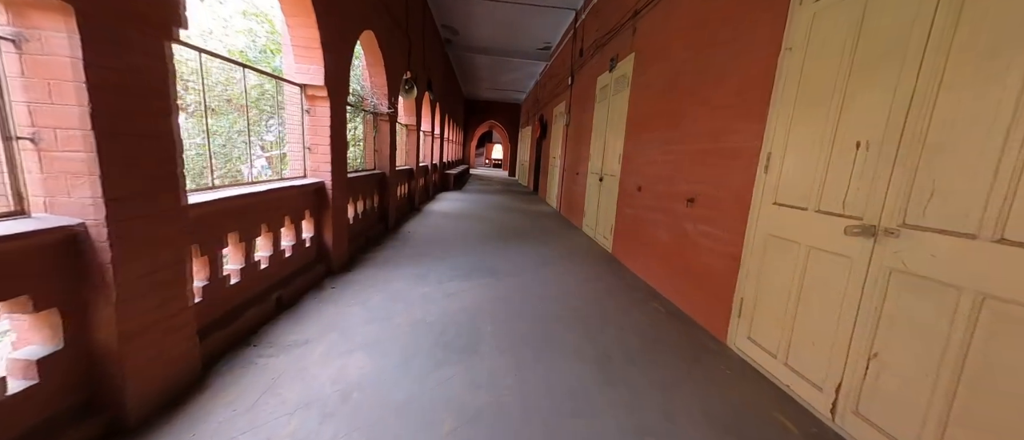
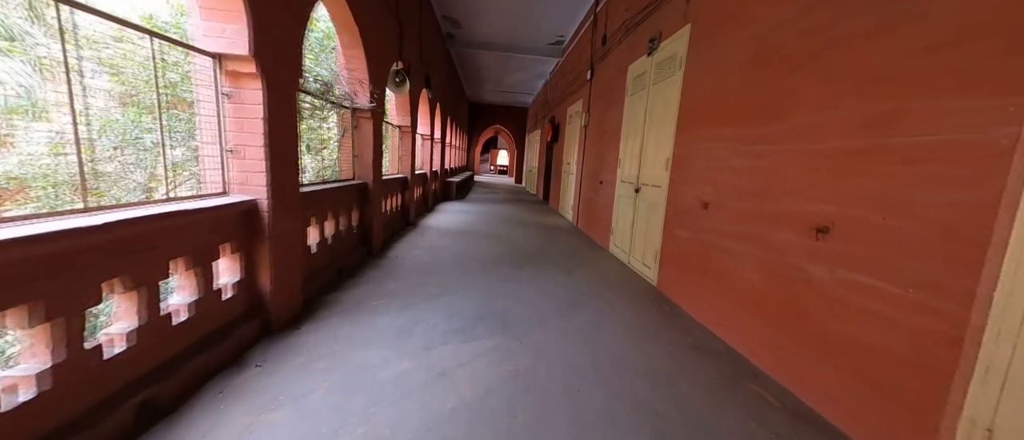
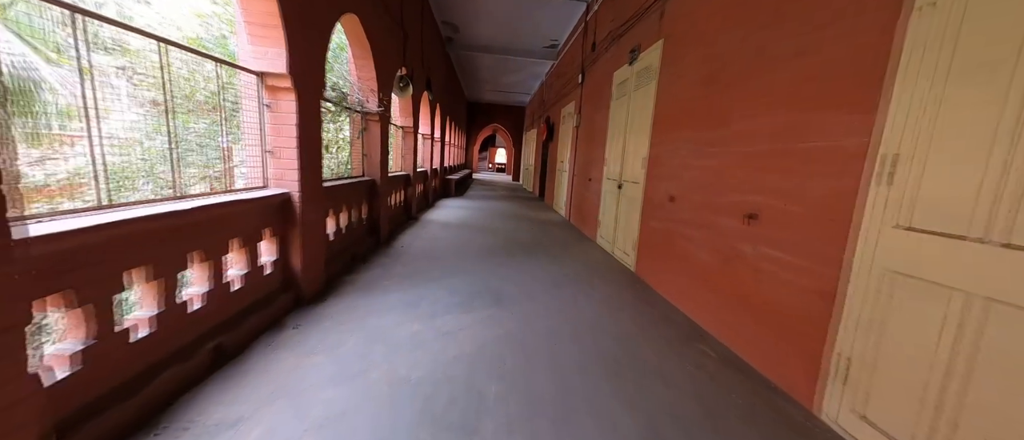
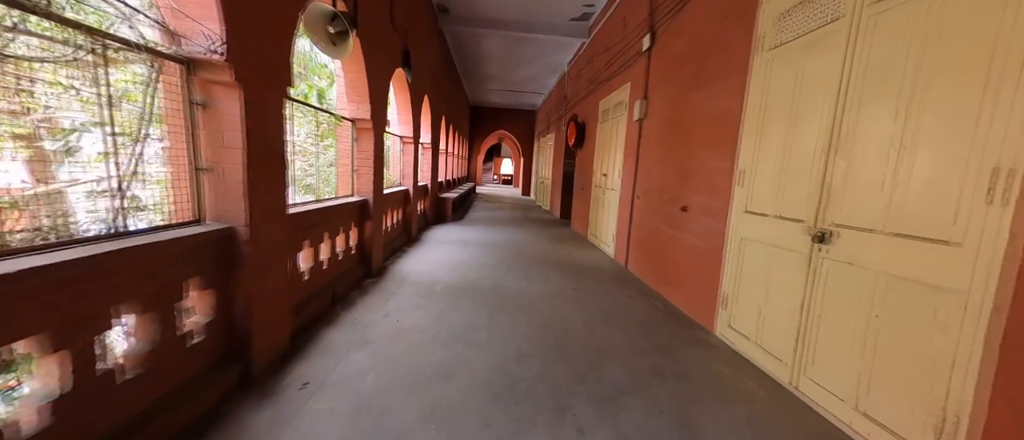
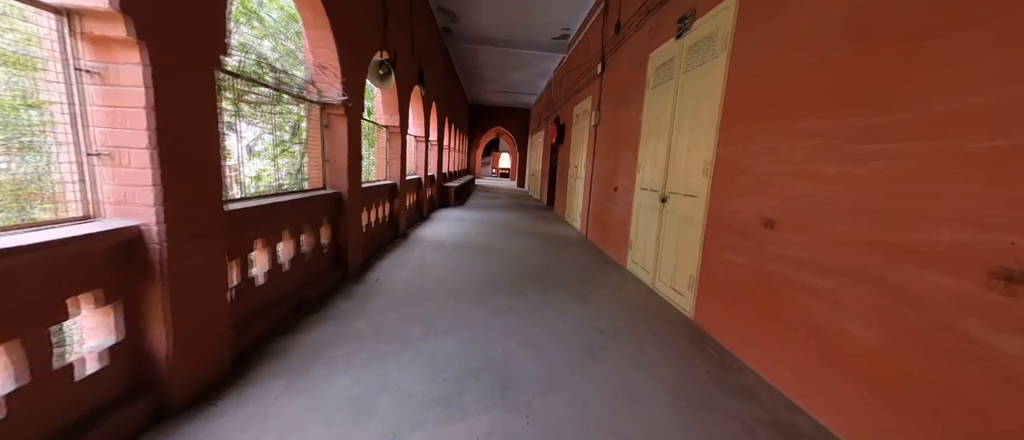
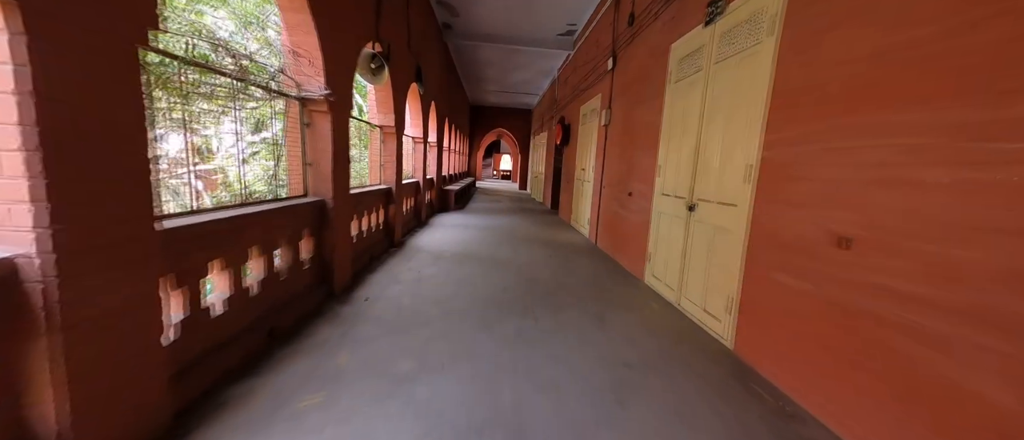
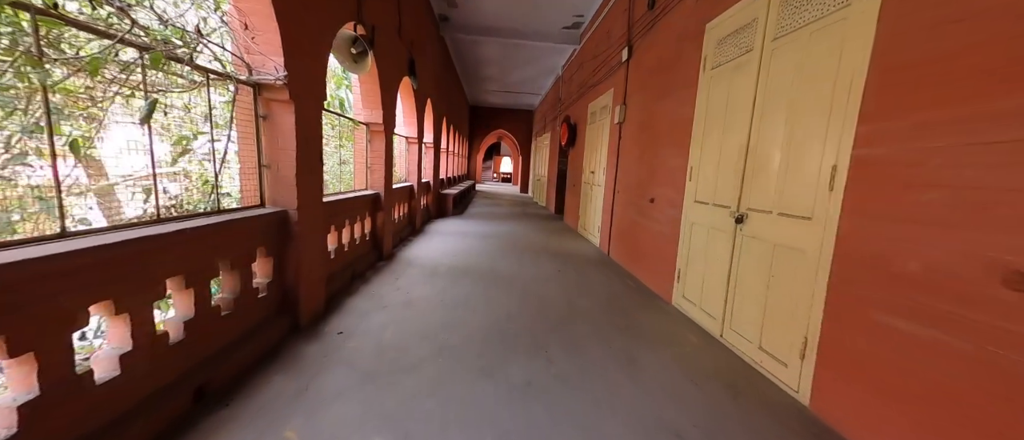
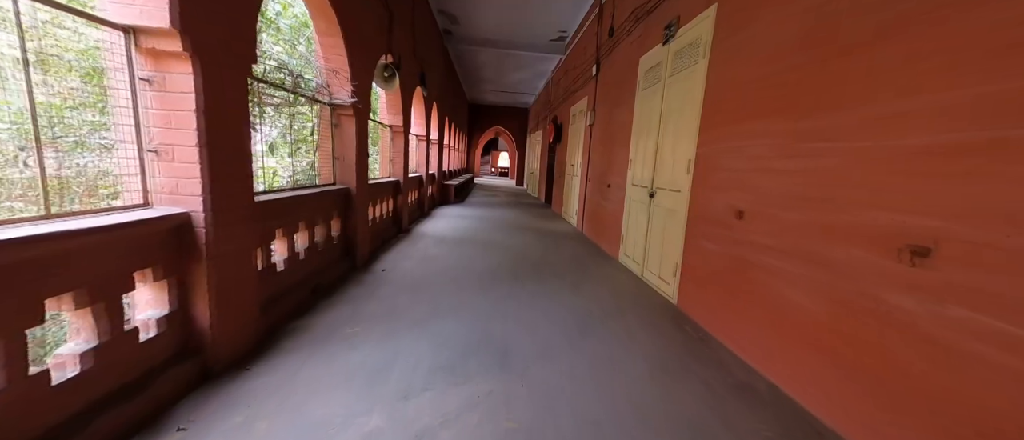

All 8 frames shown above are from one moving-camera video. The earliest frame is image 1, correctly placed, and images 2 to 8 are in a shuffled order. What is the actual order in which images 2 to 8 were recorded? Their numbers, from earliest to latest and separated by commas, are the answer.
3, 2, 8, 5, 6, 7, 4
